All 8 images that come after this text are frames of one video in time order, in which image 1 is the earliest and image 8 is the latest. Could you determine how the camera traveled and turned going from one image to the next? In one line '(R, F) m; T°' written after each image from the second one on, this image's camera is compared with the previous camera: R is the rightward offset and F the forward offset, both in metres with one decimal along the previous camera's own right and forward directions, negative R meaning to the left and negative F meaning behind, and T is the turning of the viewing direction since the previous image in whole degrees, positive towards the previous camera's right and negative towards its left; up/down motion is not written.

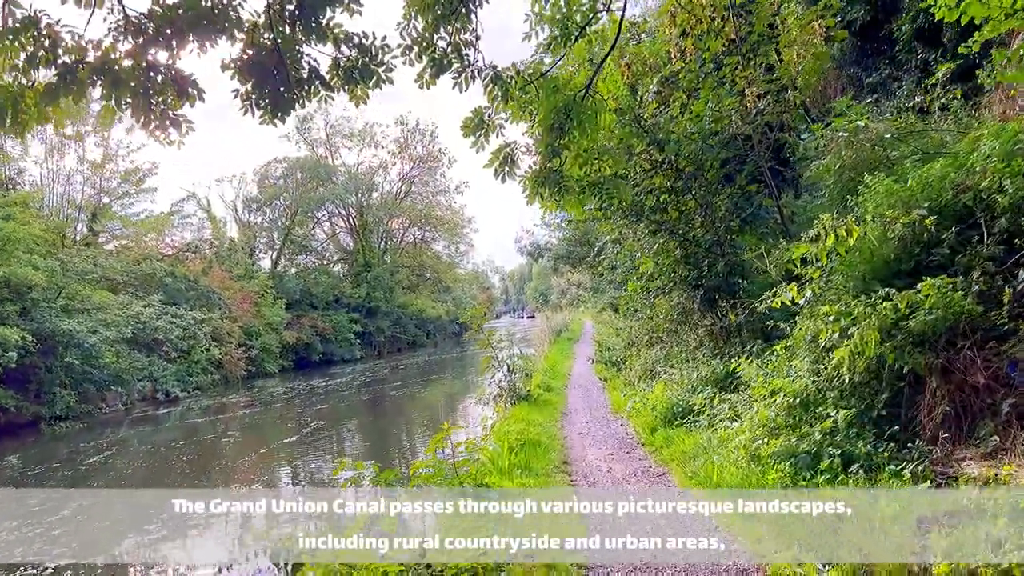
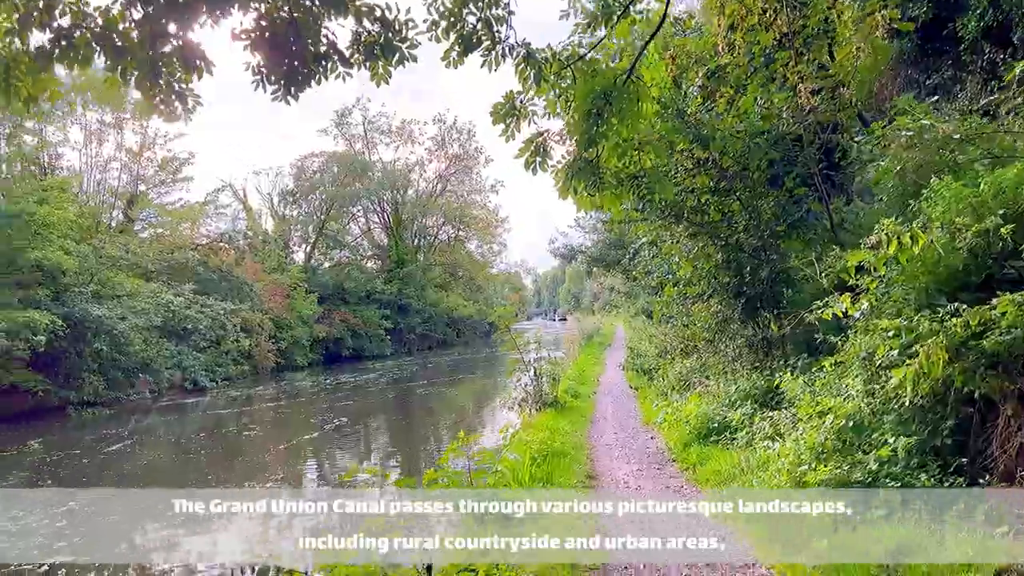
(0.0, +0.4) m; -2°
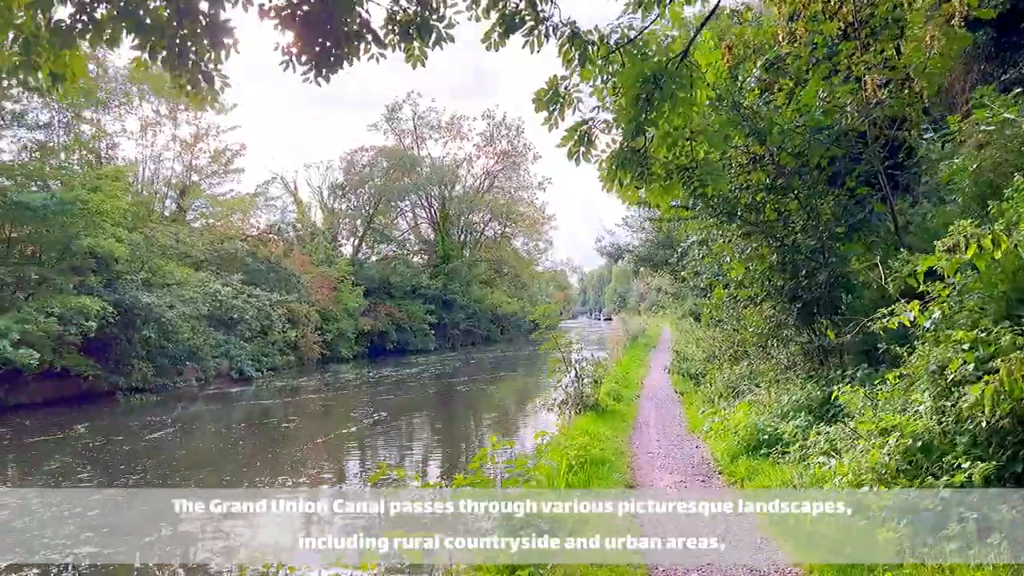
(0.0, +0.3) m; -3°
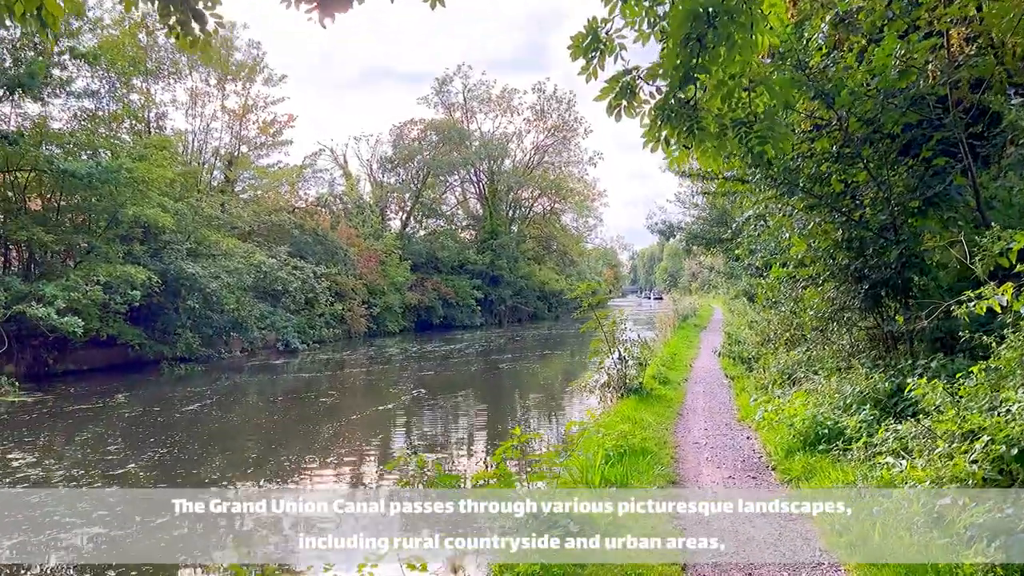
(+0.1, +0.5) m; -4°
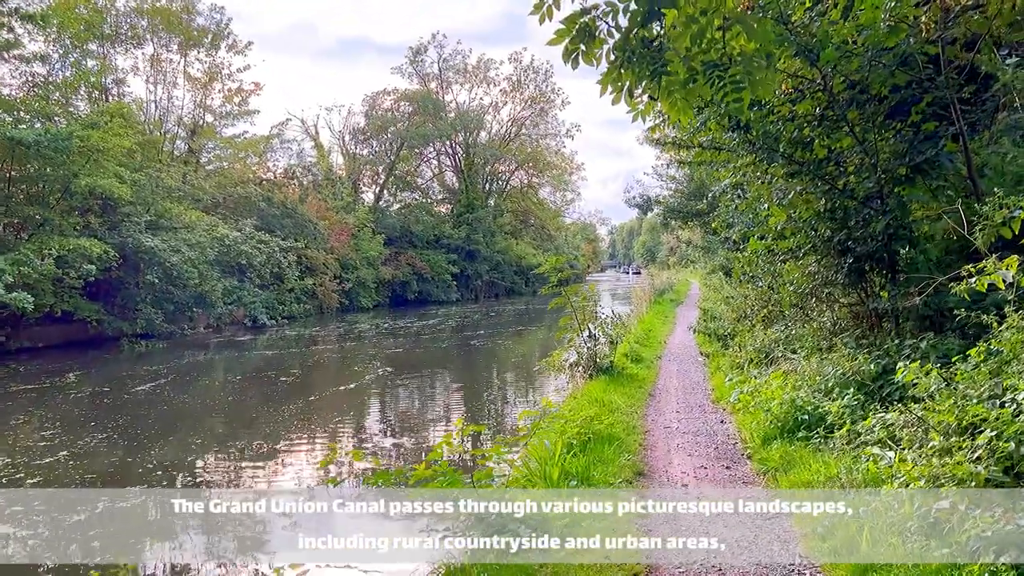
(+0.2, +0.5) m; +1°
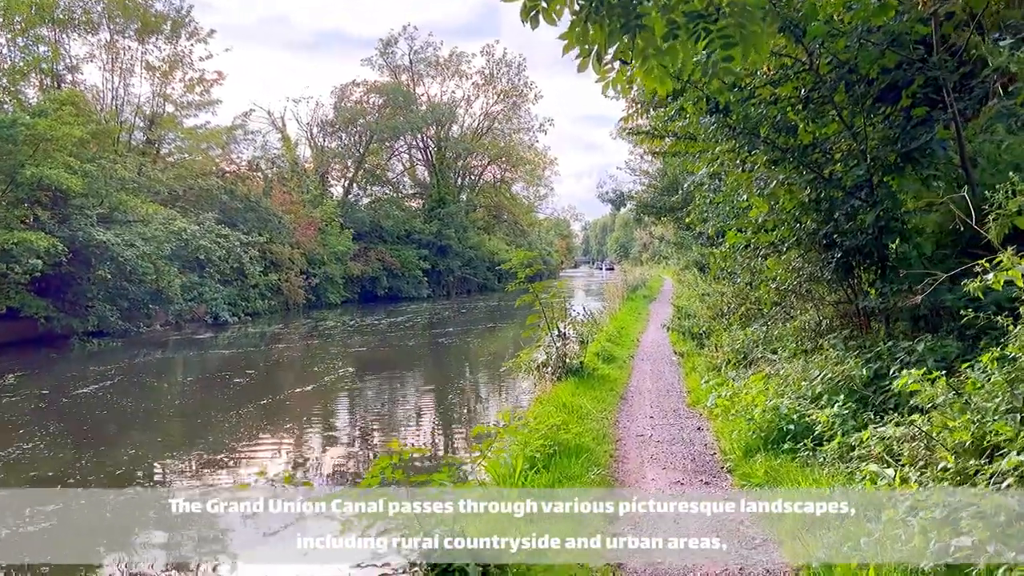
(+0.1, +0.5) m; +2°
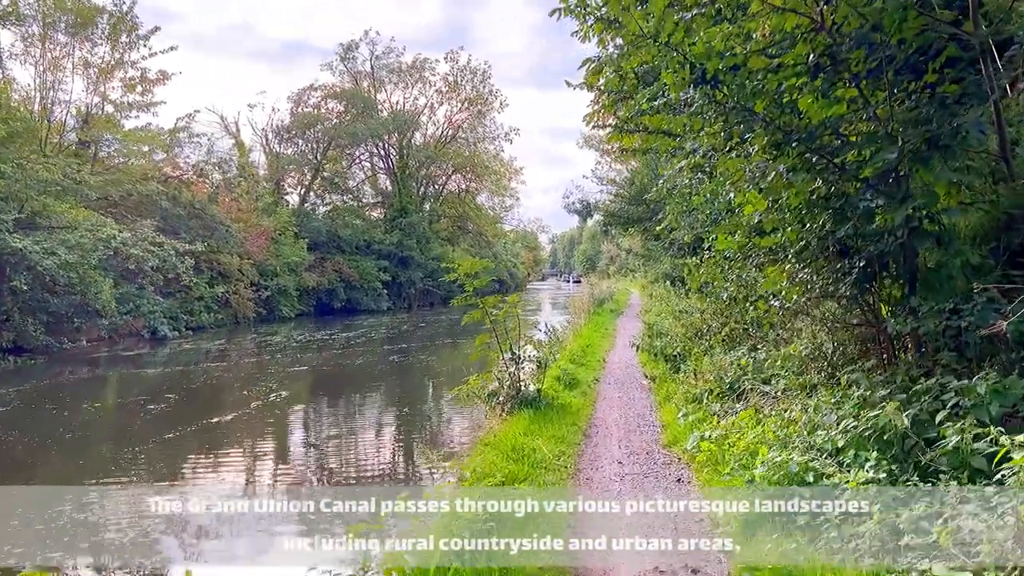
(+0.2, +1.2) m; +2°
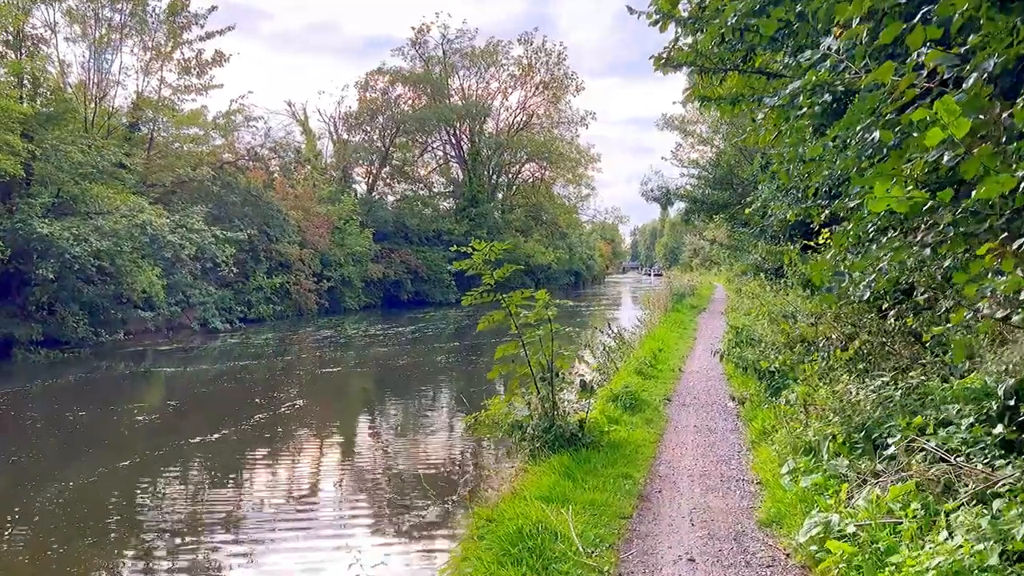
(+0.3, +2.0) m; -6°
